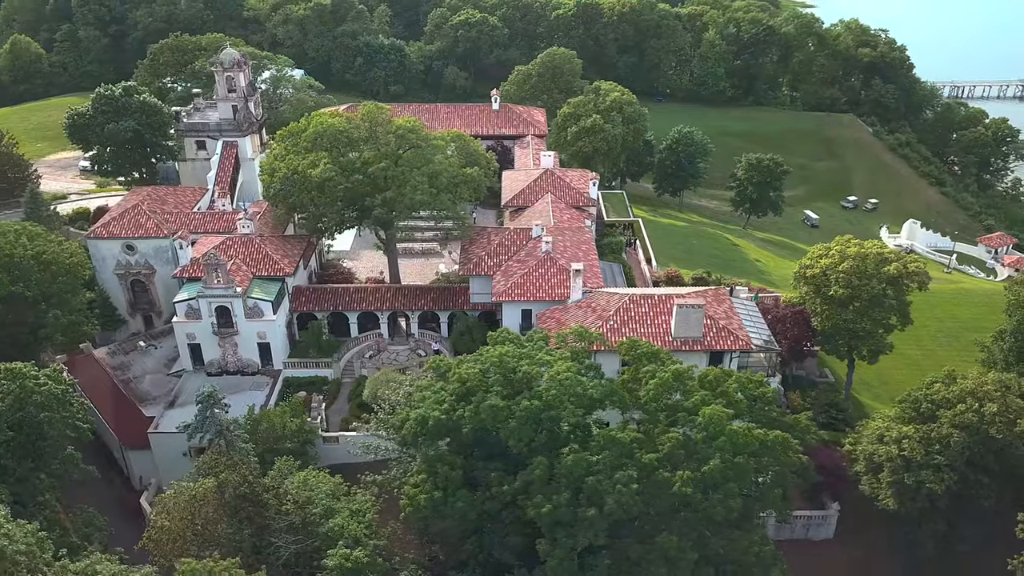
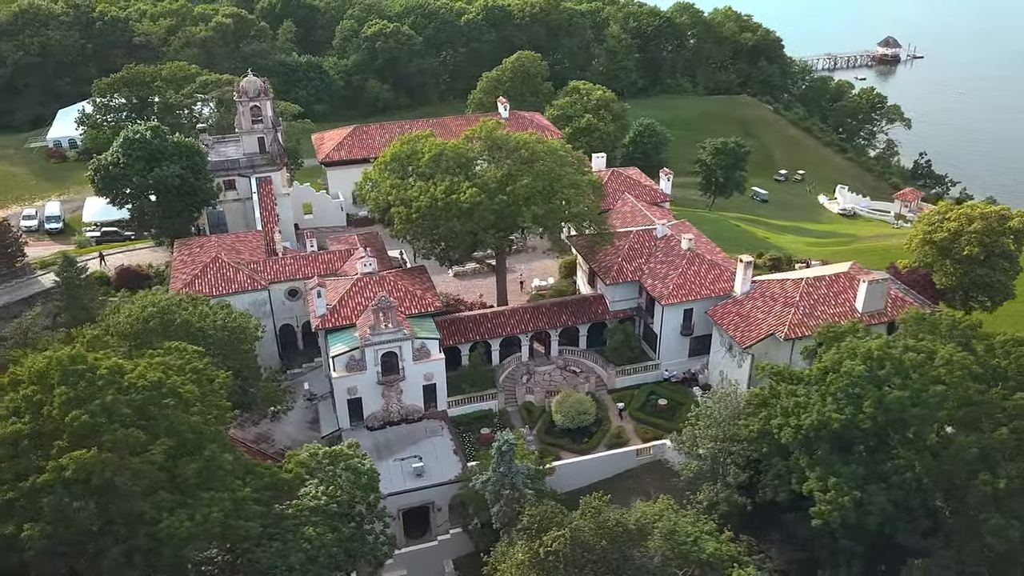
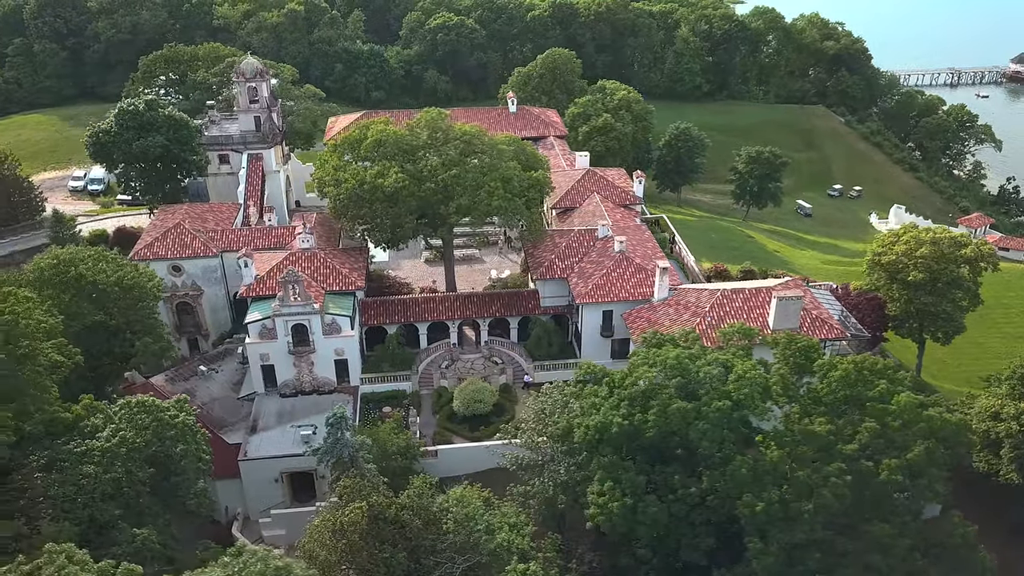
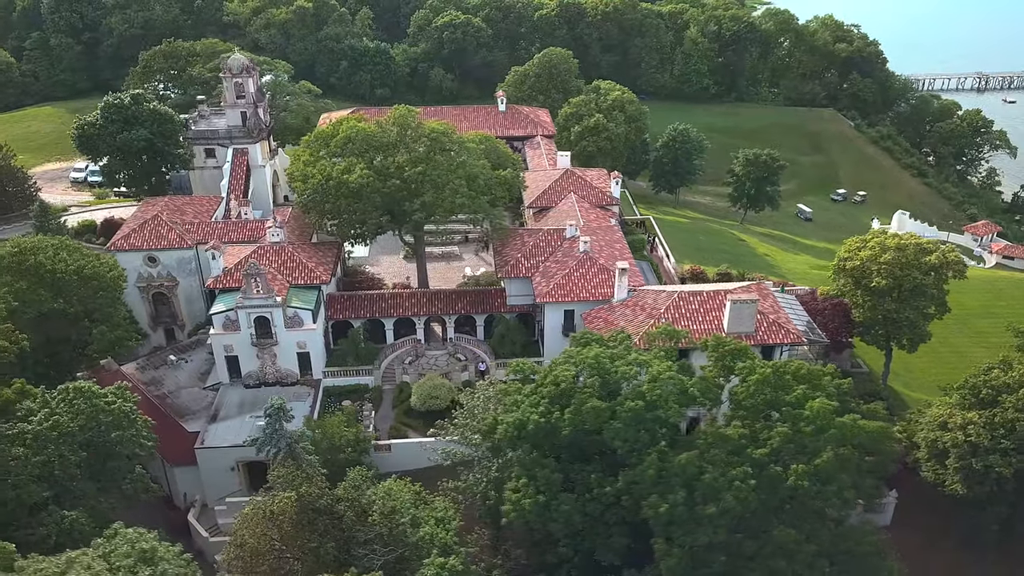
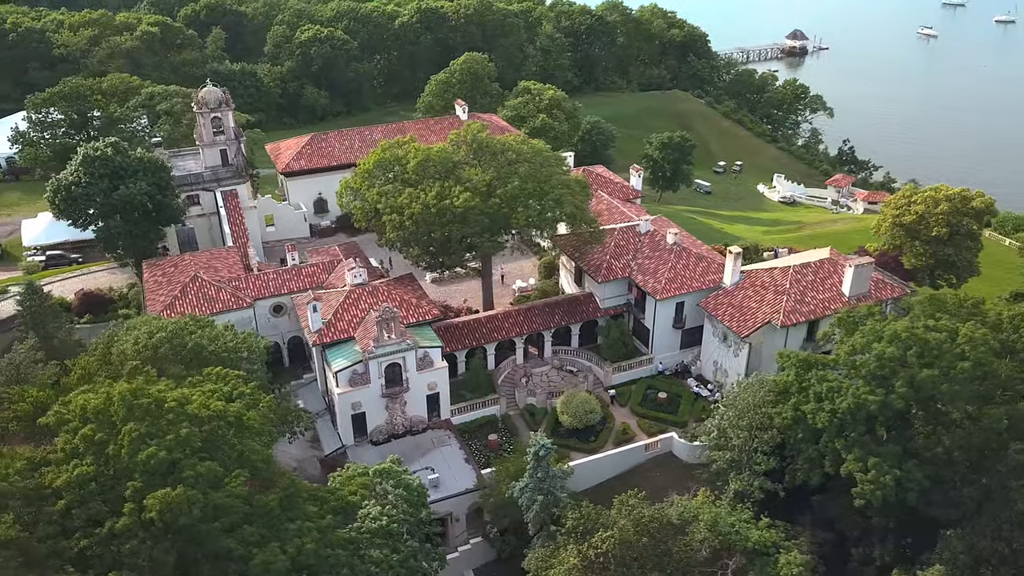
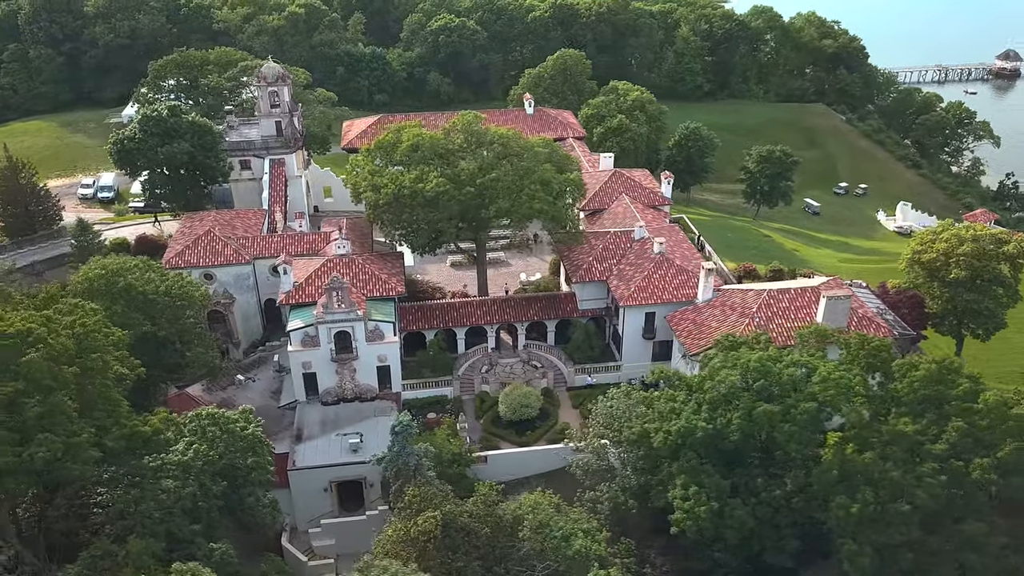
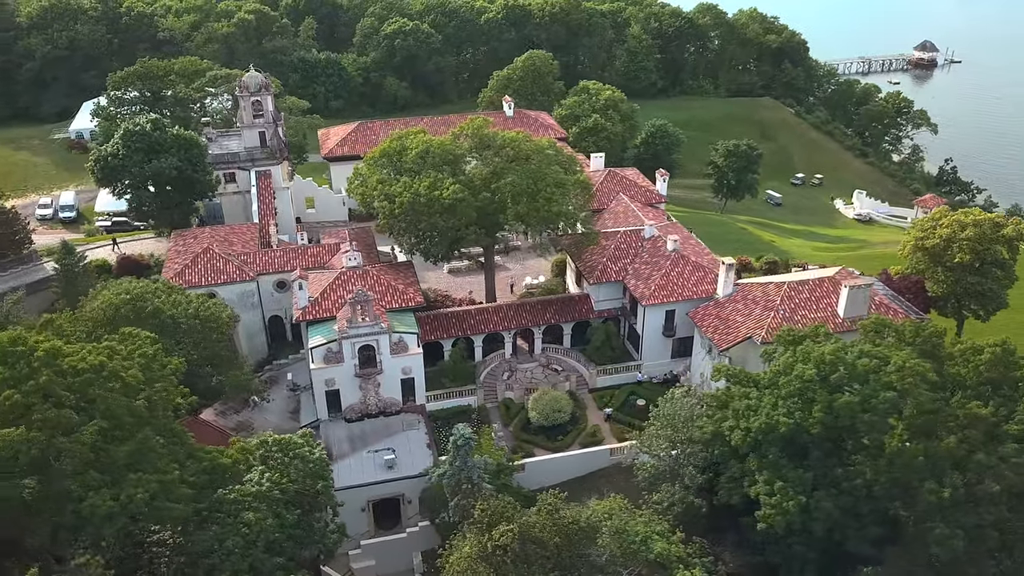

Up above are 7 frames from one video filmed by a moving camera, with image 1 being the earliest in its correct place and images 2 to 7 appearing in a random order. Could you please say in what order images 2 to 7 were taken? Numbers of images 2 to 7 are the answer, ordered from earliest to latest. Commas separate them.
4, 3, 6, 7, 2, 5
